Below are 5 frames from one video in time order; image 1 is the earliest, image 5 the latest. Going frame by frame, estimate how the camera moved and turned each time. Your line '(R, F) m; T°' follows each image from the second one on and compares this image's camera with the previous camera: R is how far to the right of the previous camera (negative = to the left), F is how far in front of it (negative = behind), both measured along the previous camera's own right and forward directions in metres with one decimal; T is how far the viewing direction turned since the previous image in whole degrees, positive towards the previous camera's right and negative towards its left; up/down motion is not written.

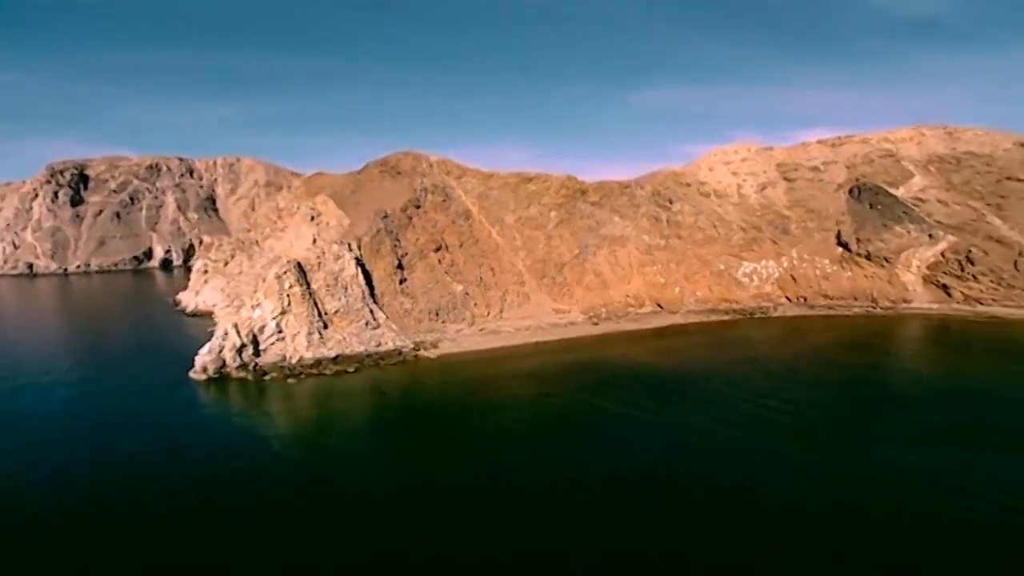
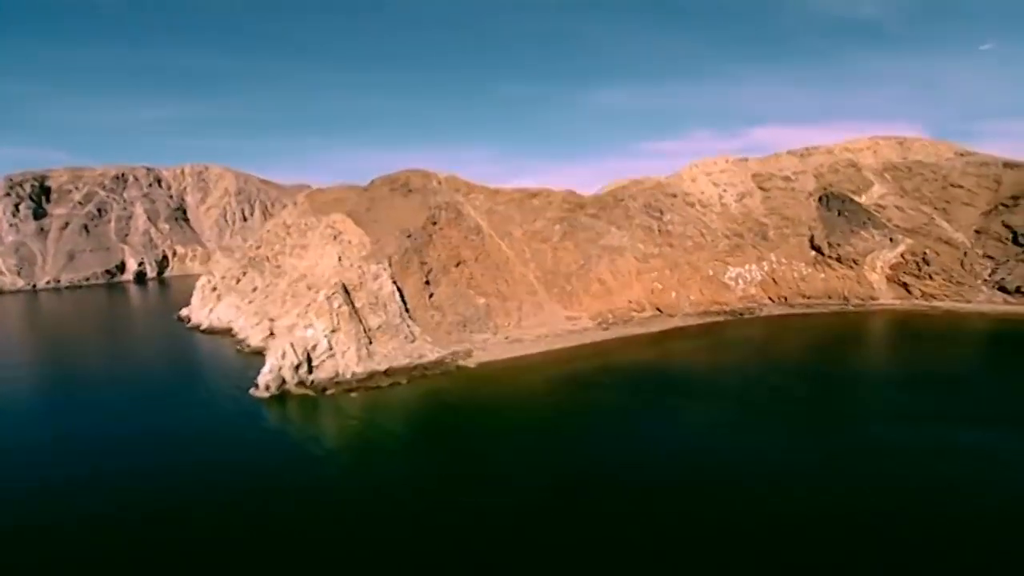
(-6.0, -4.1) m; +5°
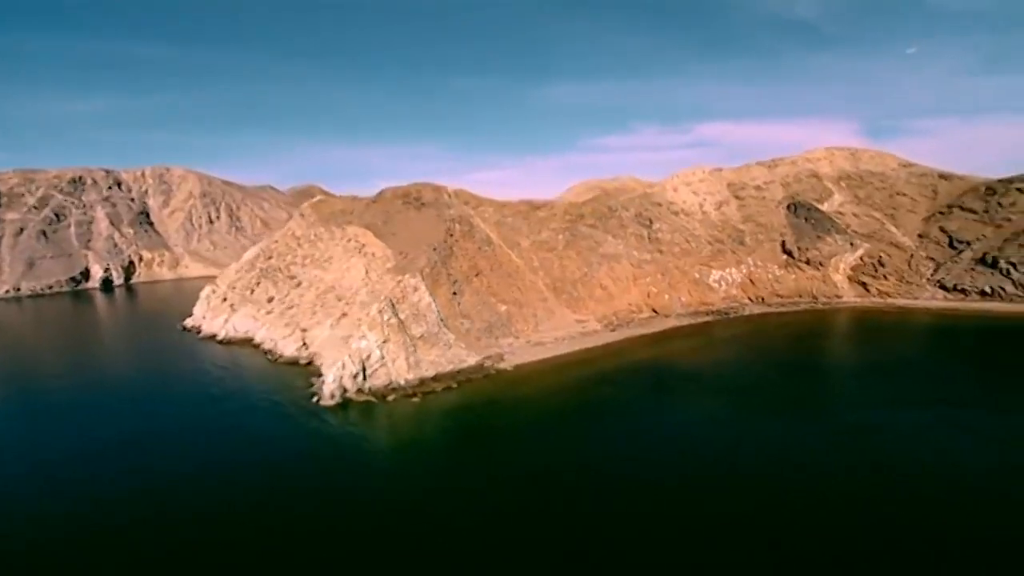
(-7.9, -4.6) m; +6°
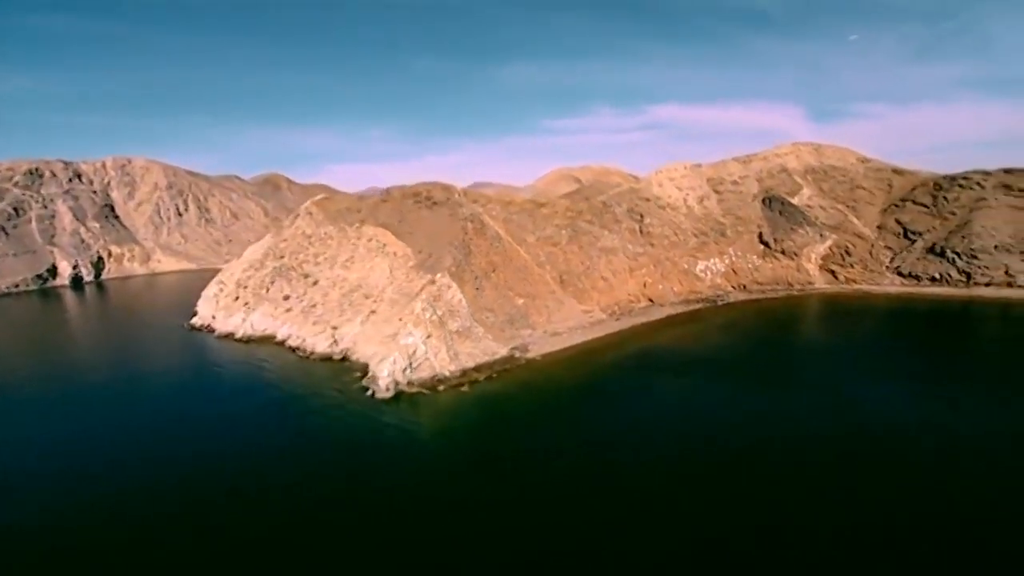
(-7.8, -4.1) m; +5°
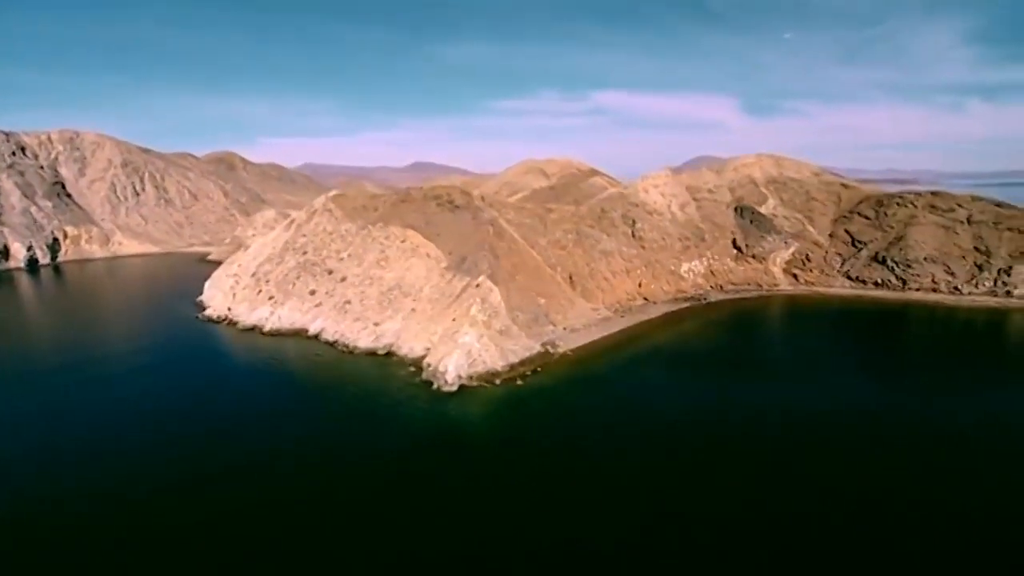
(-12.7, -5.1) m; +8°
